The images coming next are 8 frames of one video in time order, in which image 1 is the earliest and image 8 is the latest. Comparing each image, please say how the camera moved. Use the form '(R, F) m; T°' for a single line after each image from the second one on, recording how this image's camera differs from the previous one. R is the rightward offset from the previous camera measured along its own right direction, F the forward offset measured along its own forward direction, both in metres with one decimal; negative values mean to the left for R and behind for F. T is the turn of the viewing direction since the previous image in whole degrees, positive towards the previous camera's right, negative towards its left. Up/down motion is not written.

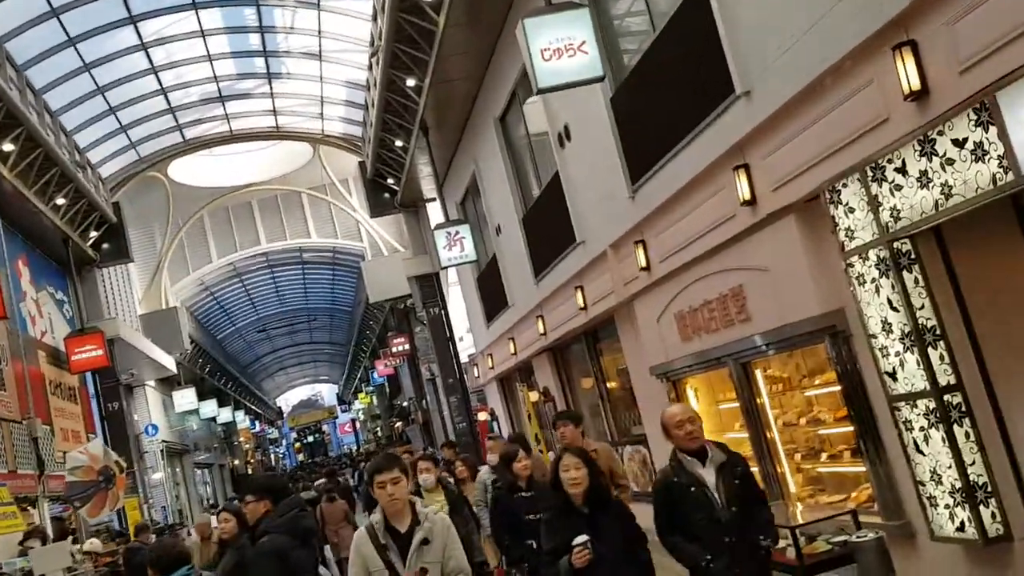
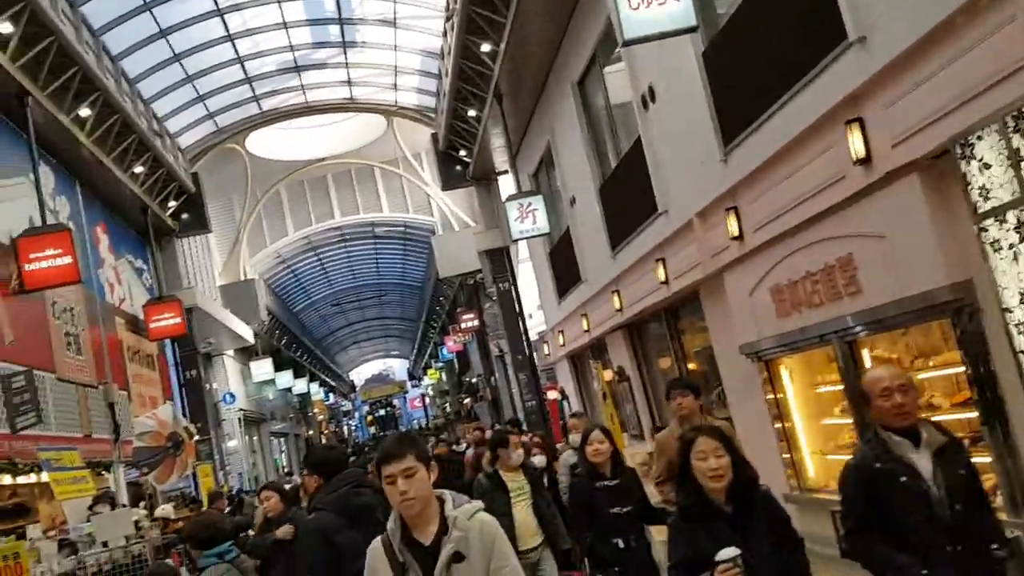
(-0.1, +0.6) m; -5°
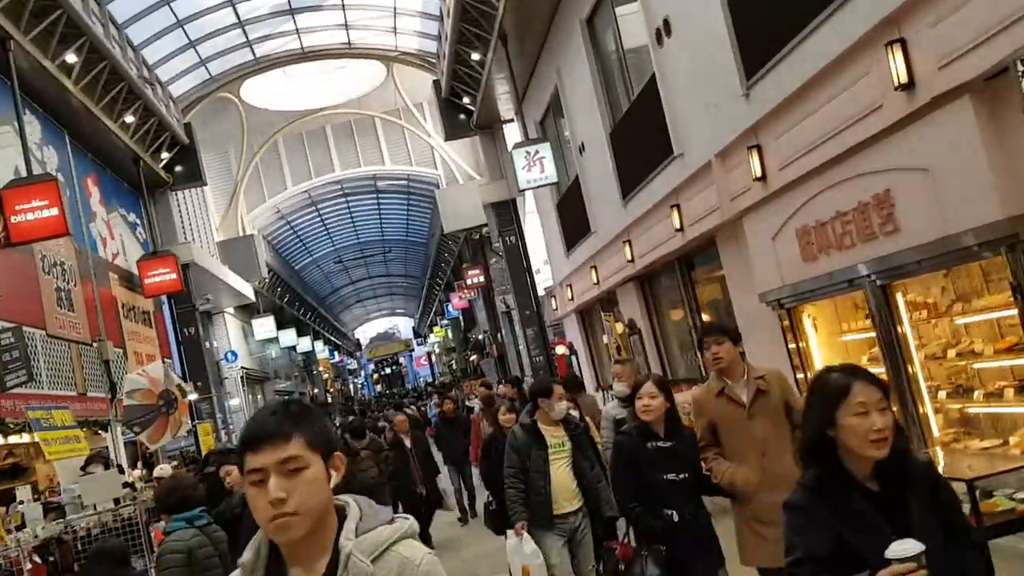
(0.0, +0.5) m; 0°
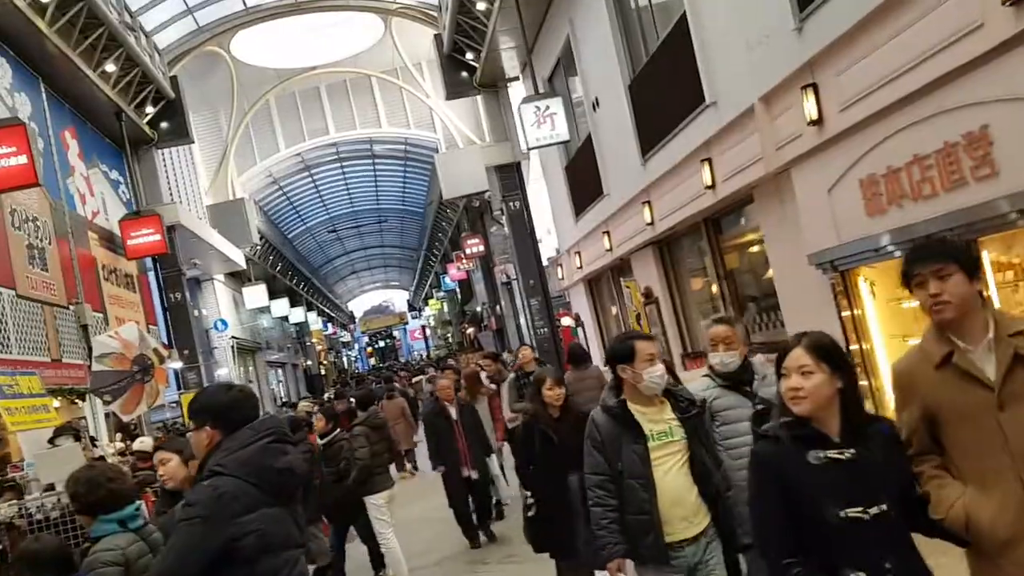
(-0.2, +1.0) m; 0°
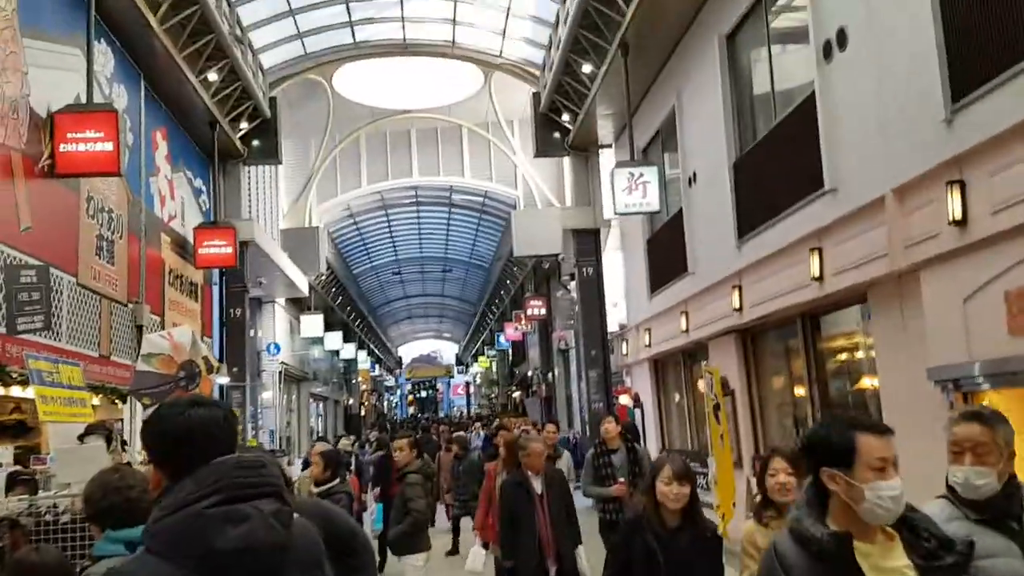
(-0.3, +0.7) m; -4°
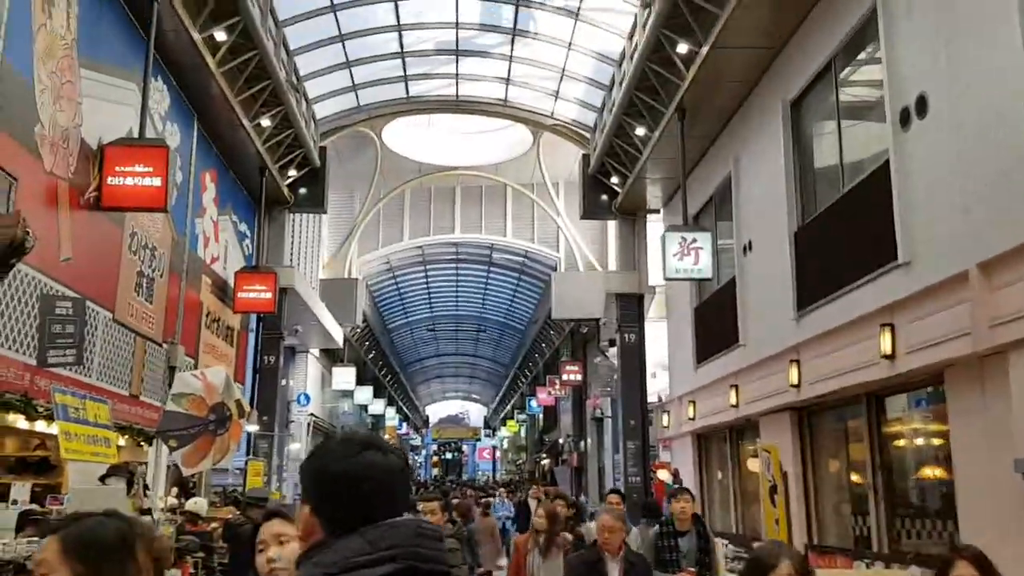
(-0.2, +0.4) m; -2°
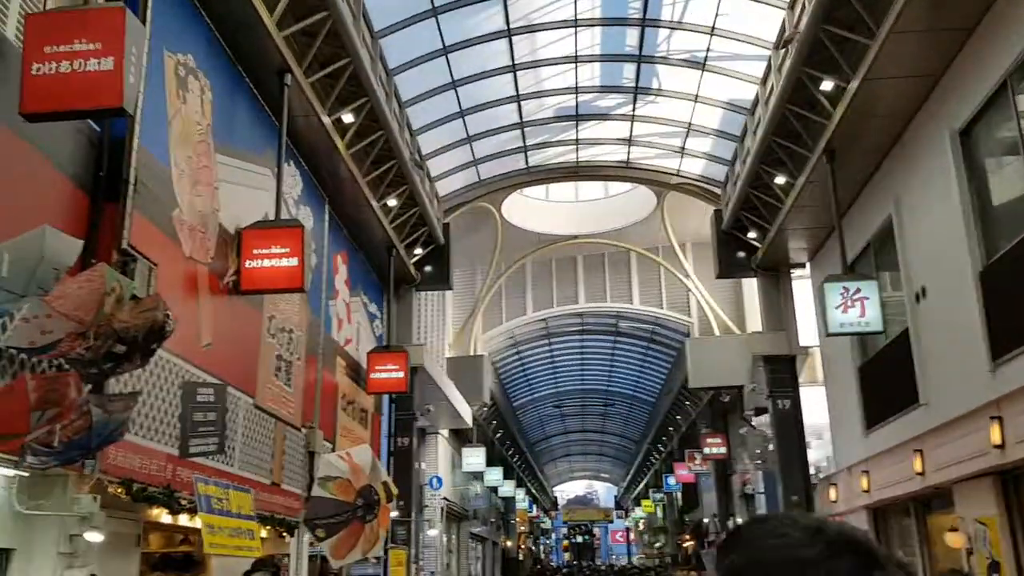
(-0.4, +0.7) m; -8°
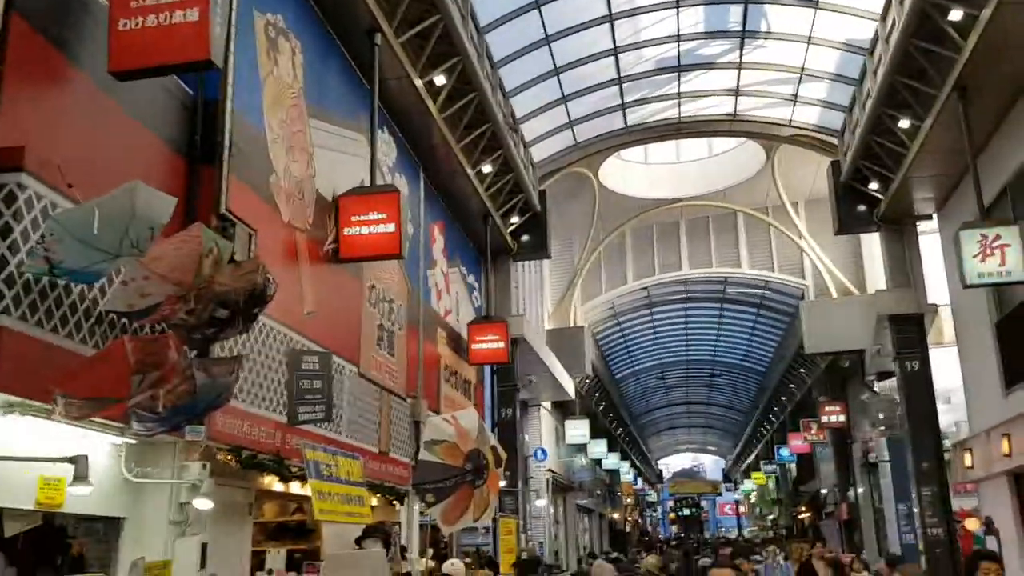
(-0.1, +0.4) m; -7°
